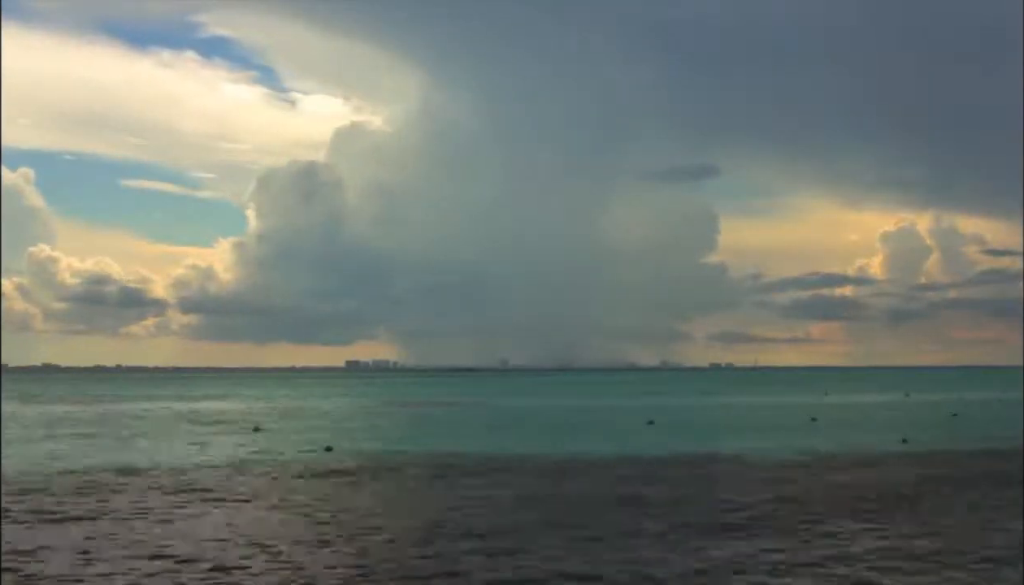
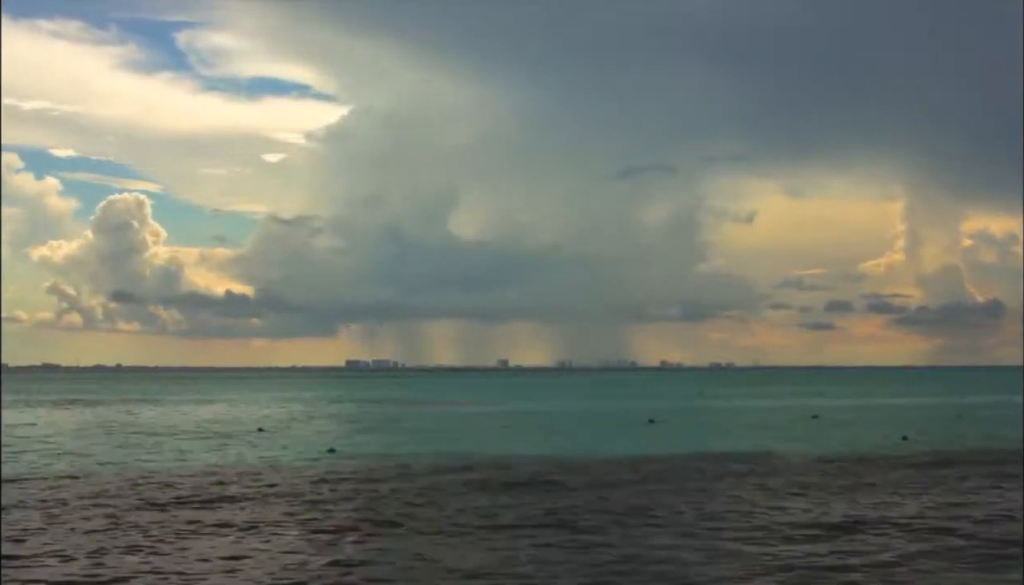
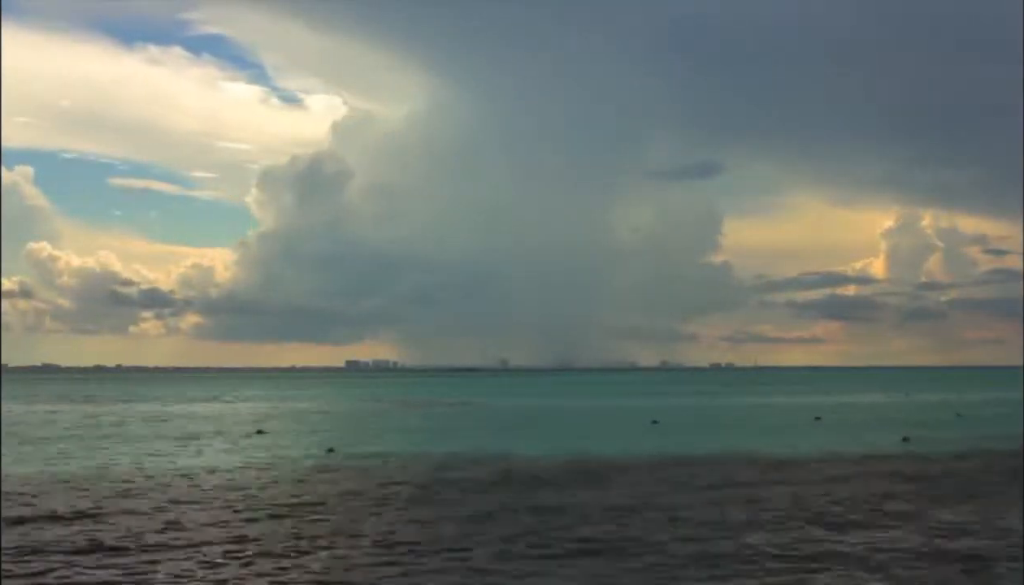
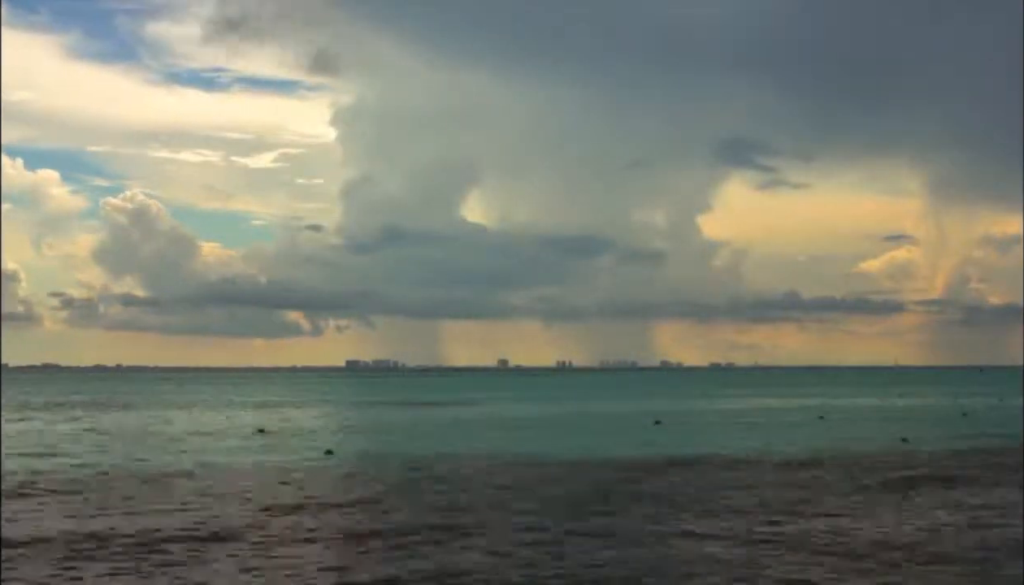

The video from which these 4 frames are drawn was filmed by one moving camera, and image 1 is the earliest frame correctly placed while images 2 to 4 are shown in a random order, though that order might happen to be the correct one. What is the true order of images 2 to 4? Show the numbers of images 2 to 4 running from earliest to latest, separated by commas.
3, 2, 4
